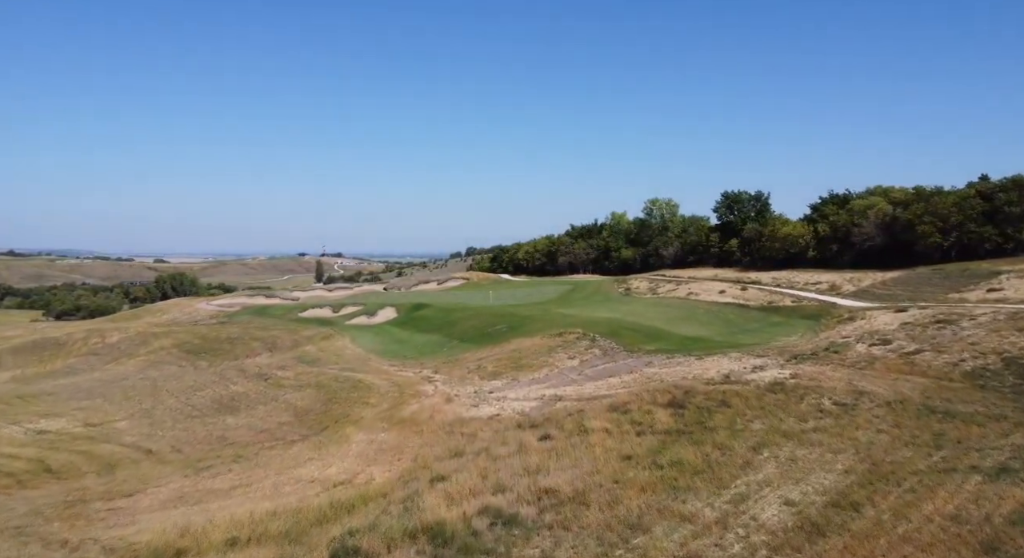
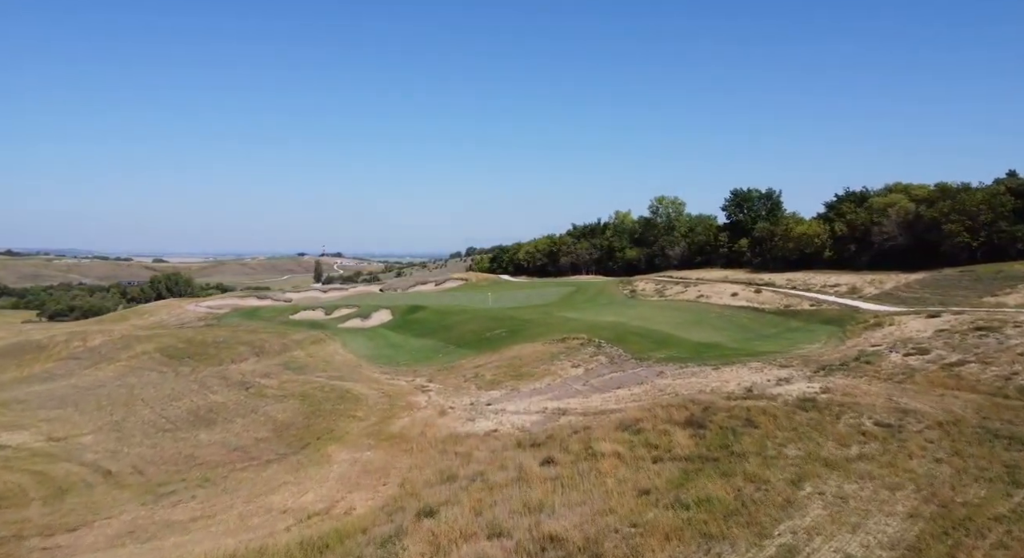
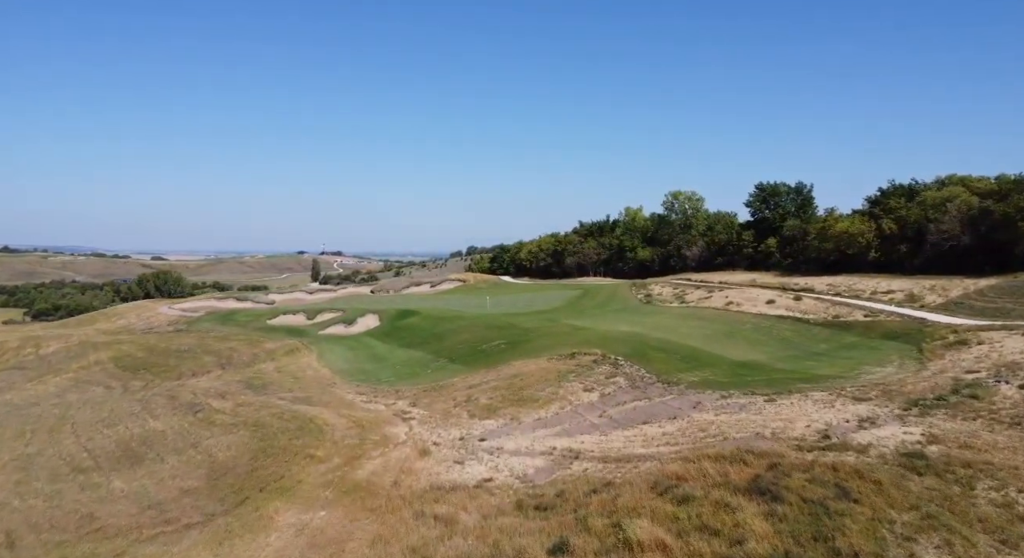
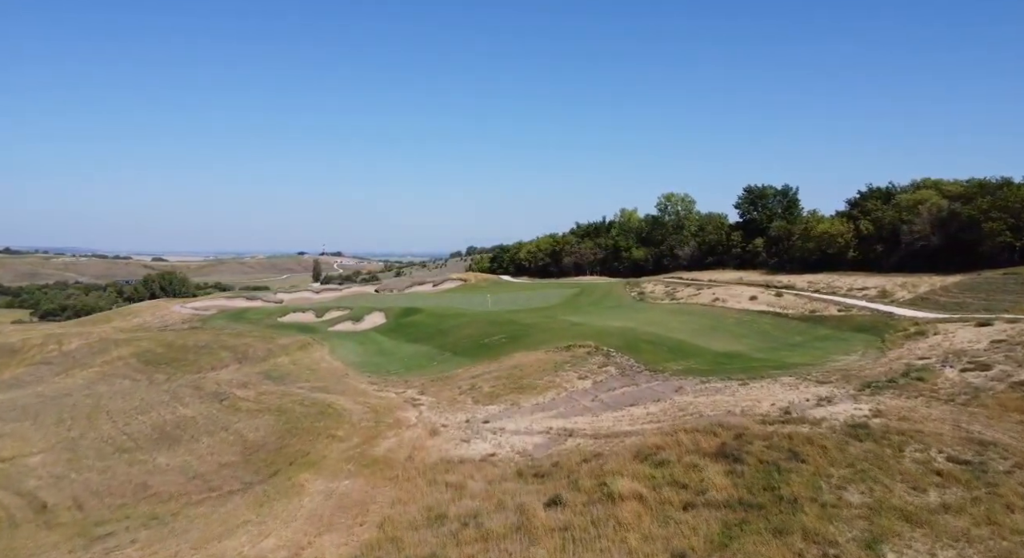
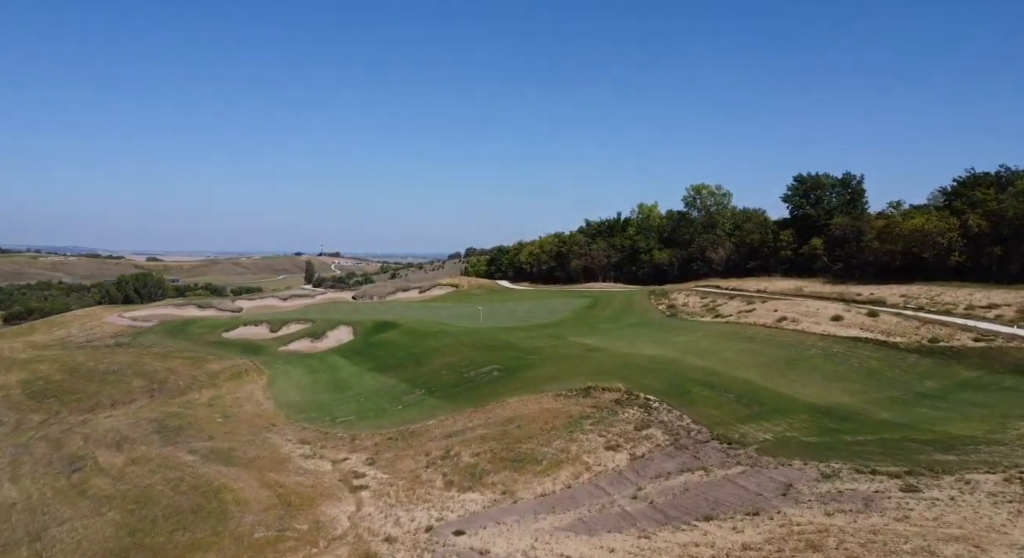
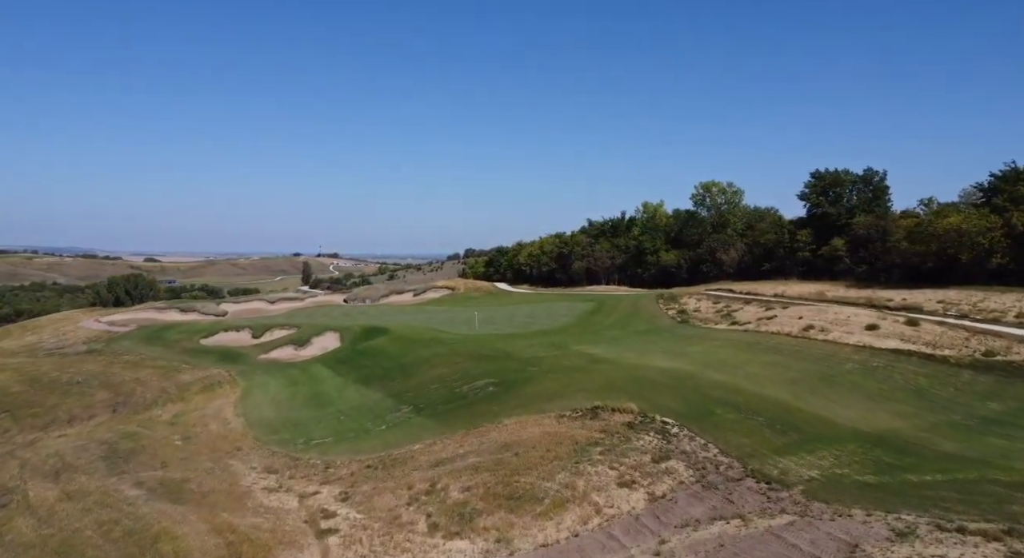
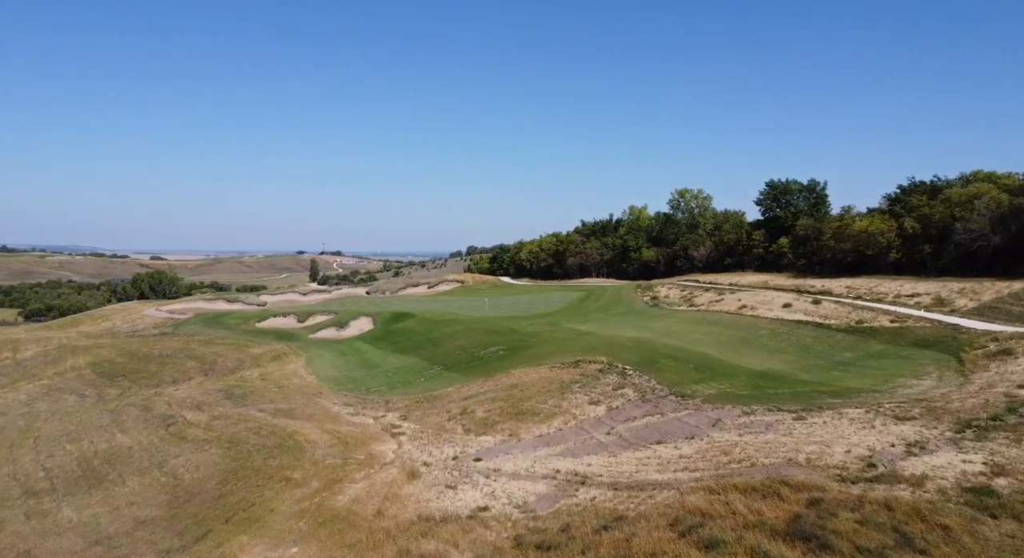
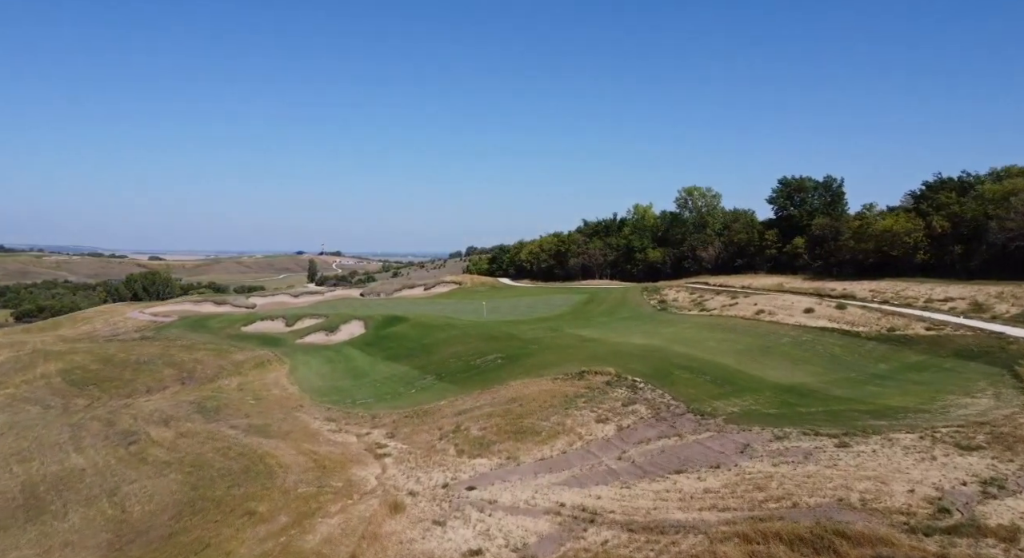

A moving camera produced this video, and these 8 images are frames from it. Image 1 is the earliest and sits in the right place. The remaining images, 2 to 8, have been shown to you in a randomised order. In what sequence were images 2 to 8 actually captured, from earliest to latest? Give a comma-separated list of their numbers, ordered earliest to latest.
2, 4, 3, 7, 8, 5, 6
